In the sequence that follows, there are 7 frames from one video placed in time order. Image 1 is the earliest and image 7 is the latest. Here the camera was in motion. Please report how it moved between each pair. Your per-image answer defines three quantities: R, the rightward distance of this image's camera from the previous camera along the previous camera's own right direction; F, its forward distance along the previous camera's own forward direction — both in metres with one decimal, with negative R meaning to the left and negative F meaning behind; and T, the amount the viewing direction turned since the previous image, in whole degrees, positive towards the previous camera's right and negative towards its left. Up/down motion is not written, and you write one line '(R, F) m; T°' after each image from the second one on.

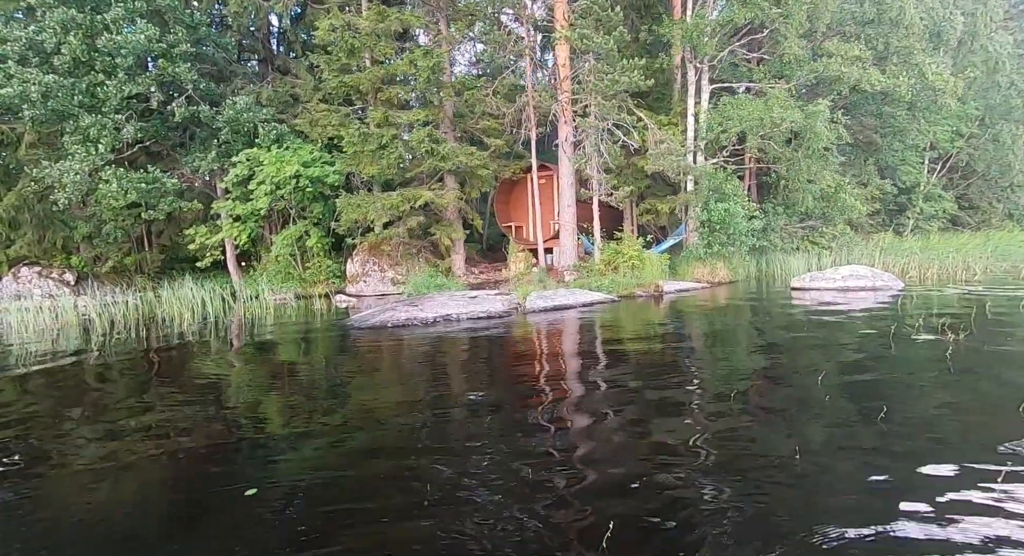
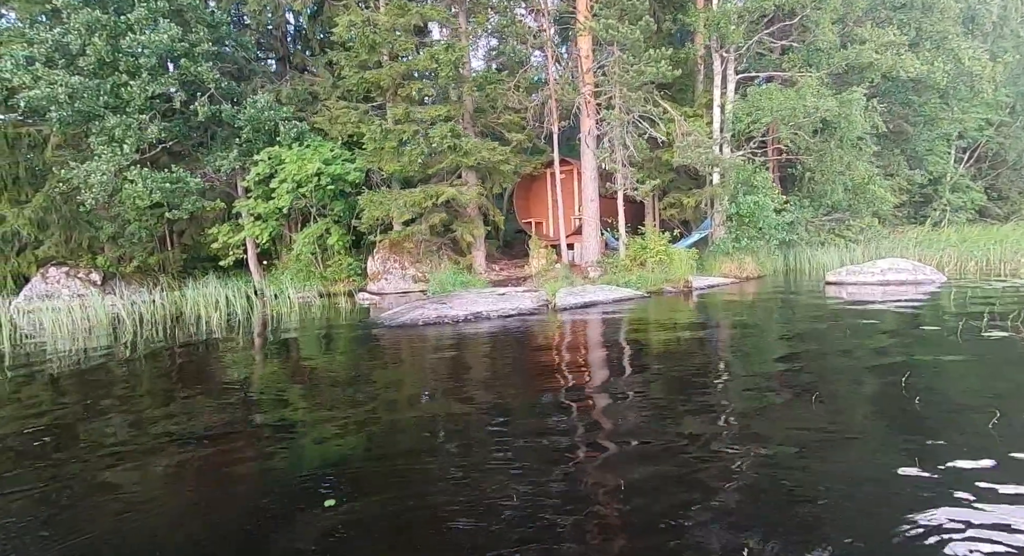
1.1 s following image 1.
(-0.1, +0.2) m; -2°
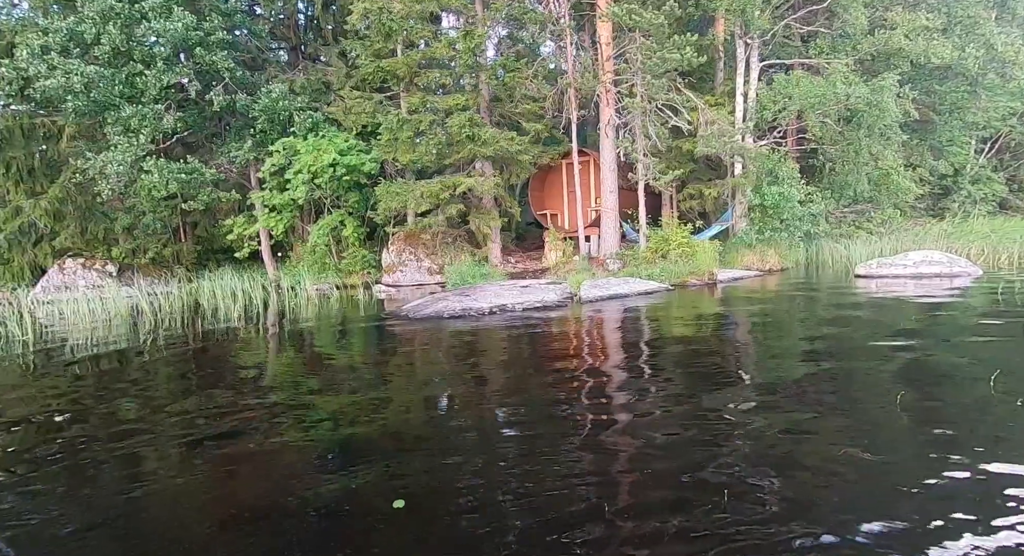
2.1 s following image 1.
(-0.2, +0.2) m; -1°
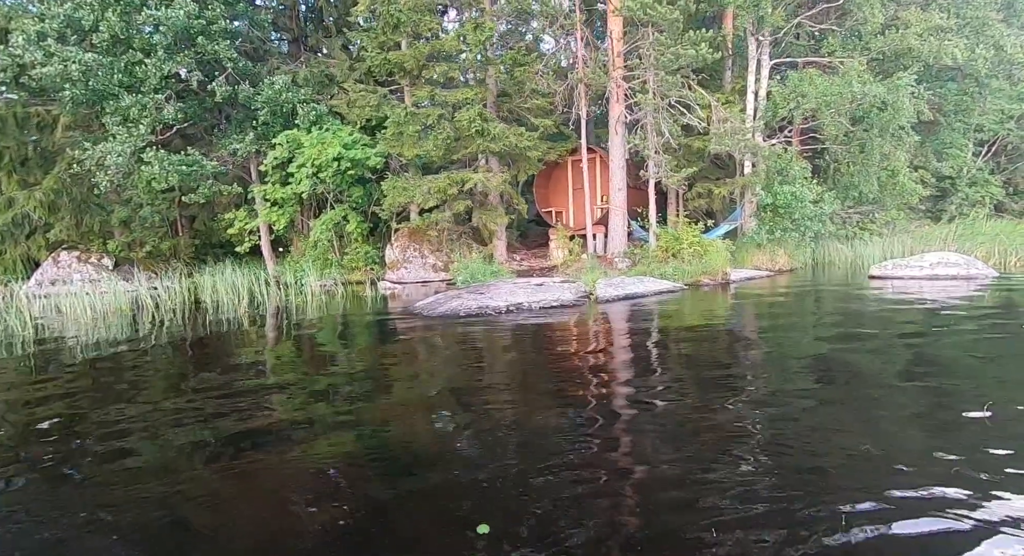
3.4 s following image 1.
(-0.4, +0.2) m; +1°
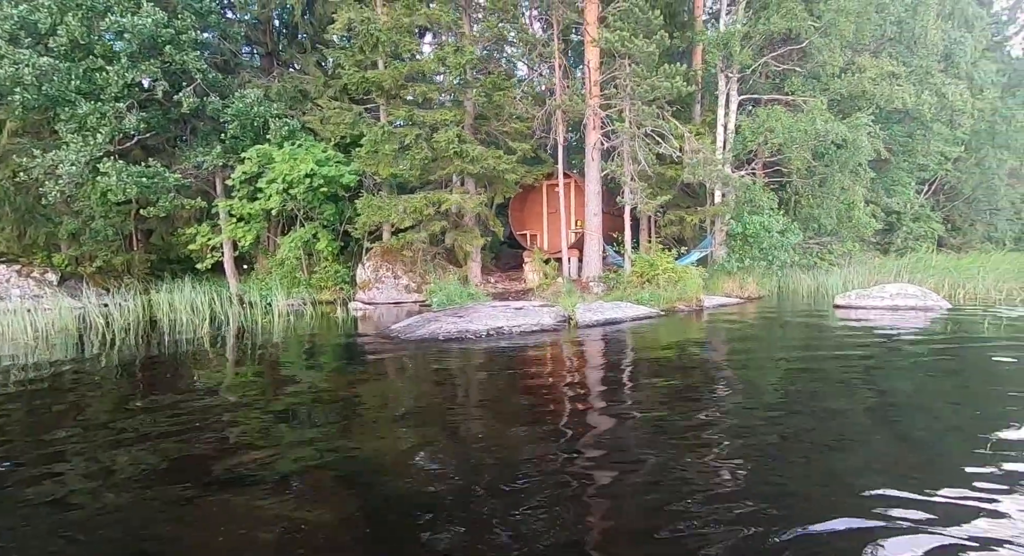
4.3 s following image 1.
(-0.7, +0.1) m; +5°
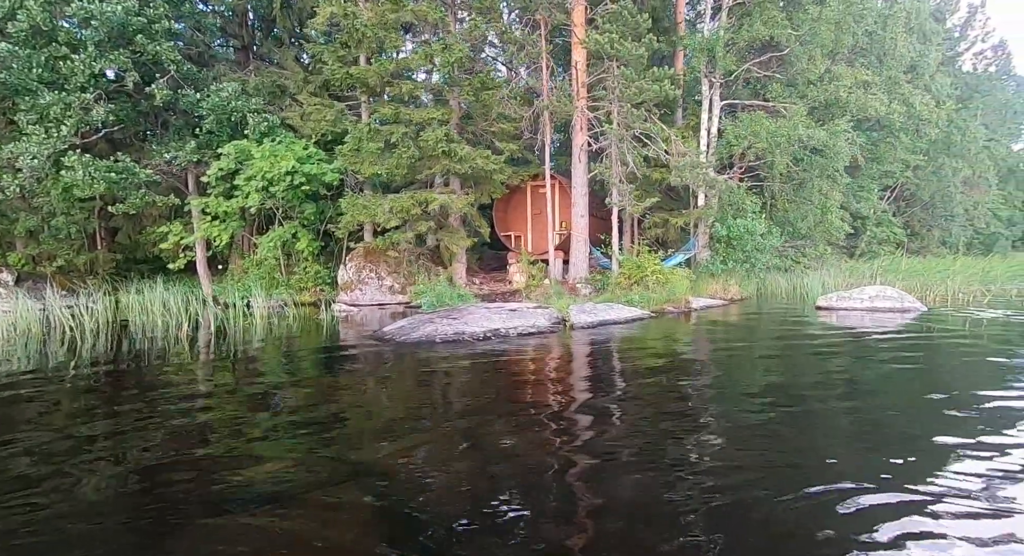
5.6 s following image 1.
(-0.7, +0.2) m; +4°
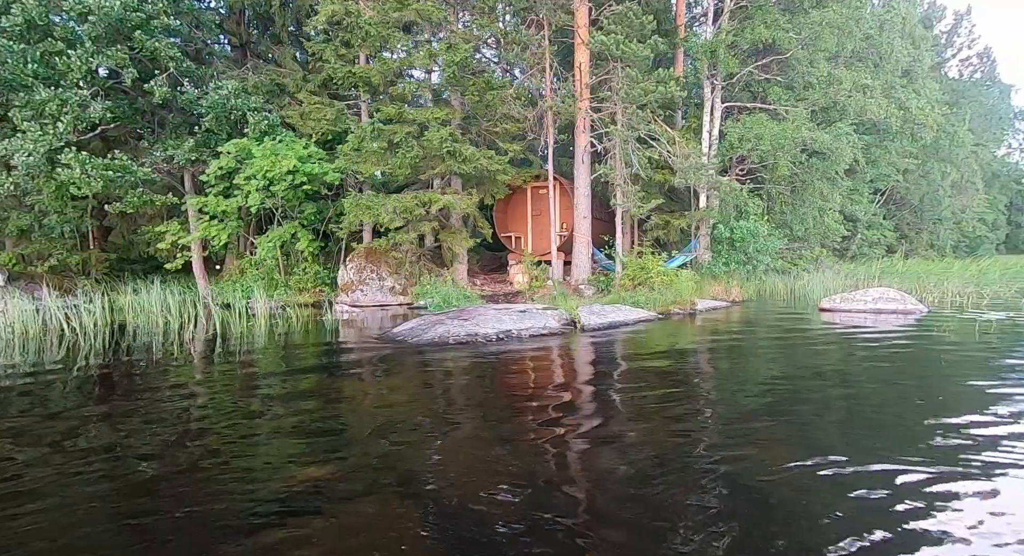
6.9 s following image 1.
(-0.4, +0.1) m; +1°
